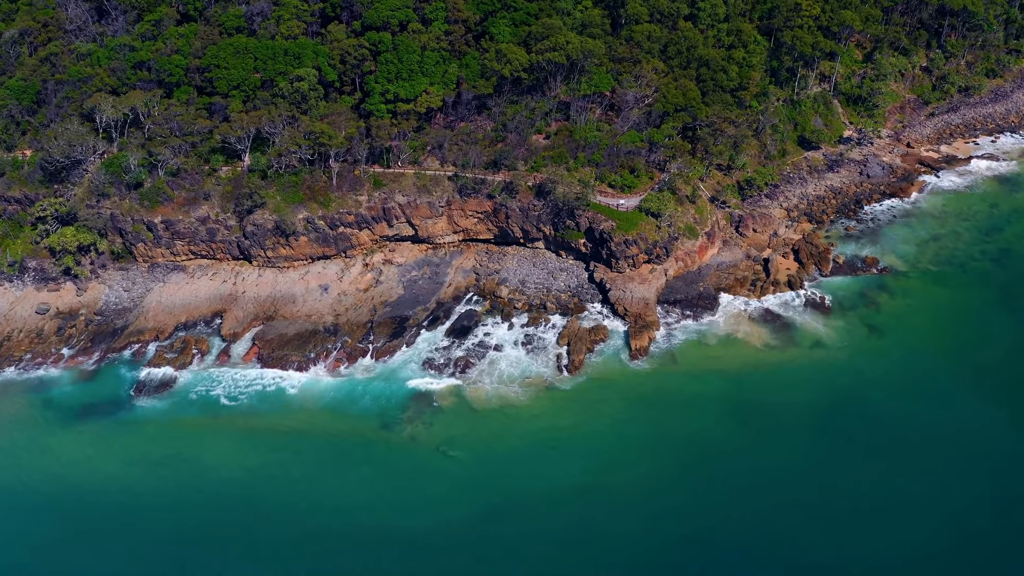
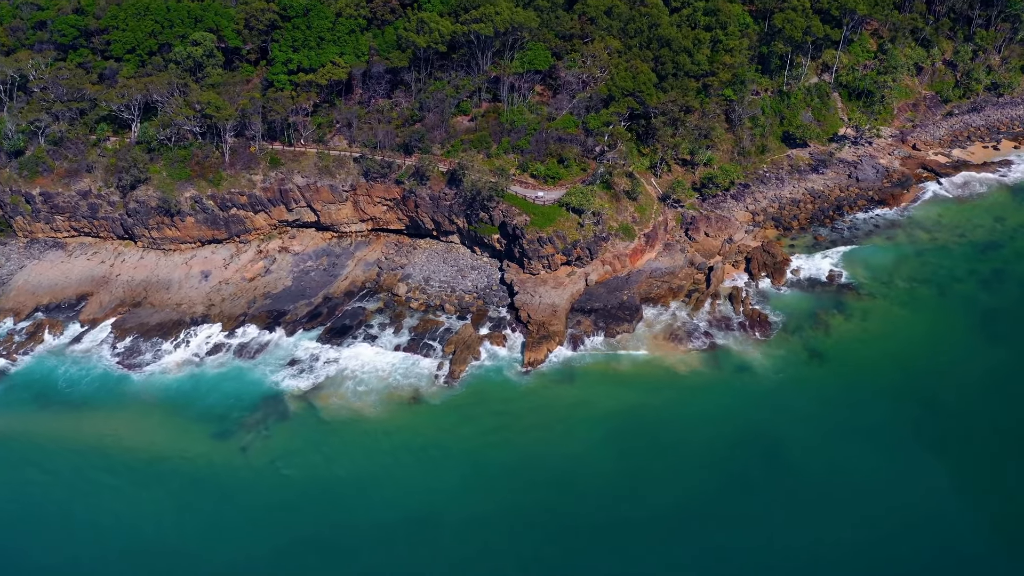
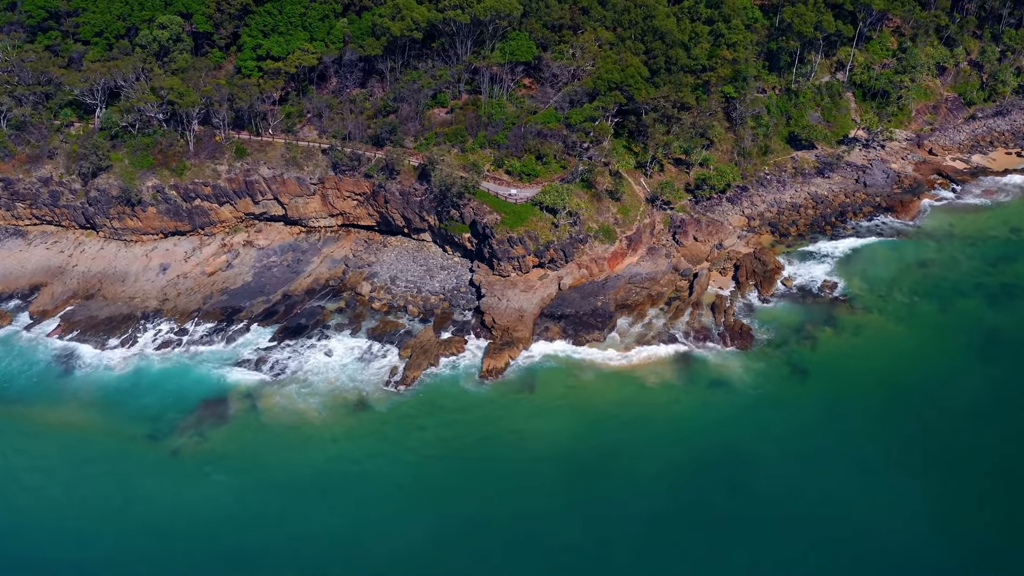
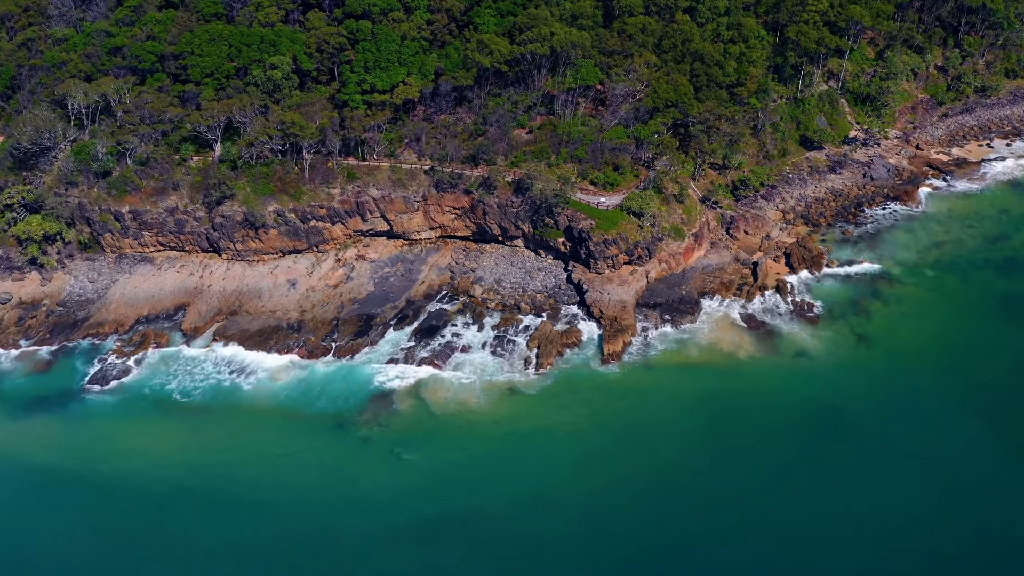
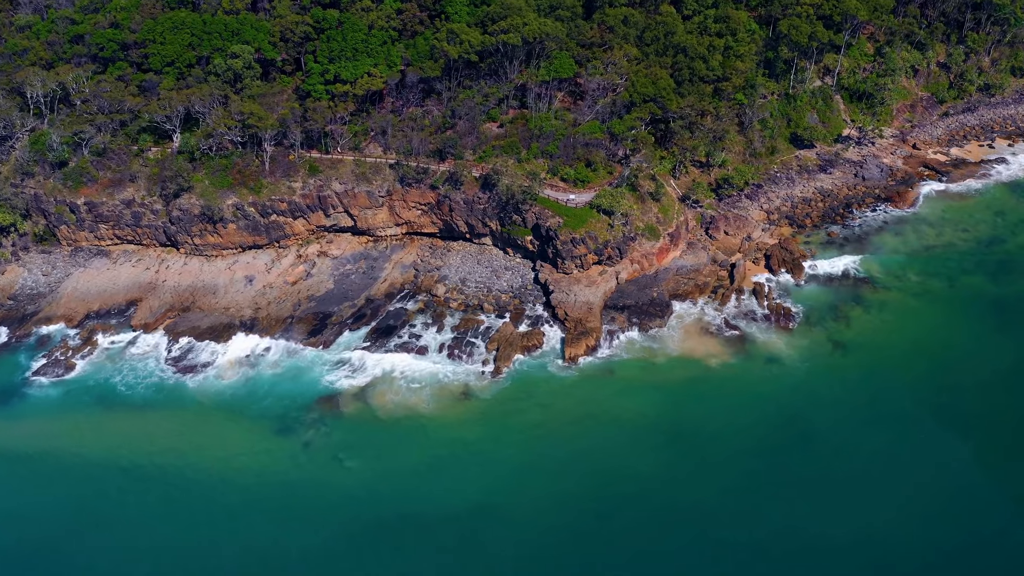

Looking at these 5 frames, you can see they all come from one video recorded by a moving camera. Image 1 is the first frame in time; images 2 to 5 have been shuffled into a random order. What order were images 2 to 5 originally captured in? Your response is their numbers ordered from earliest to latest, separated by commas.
4, 5, 2, 3
